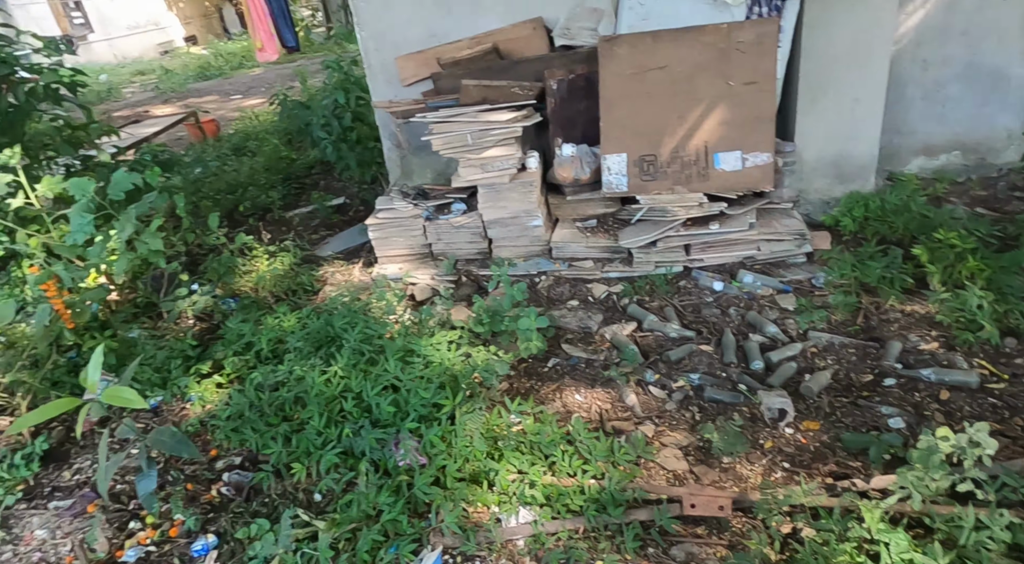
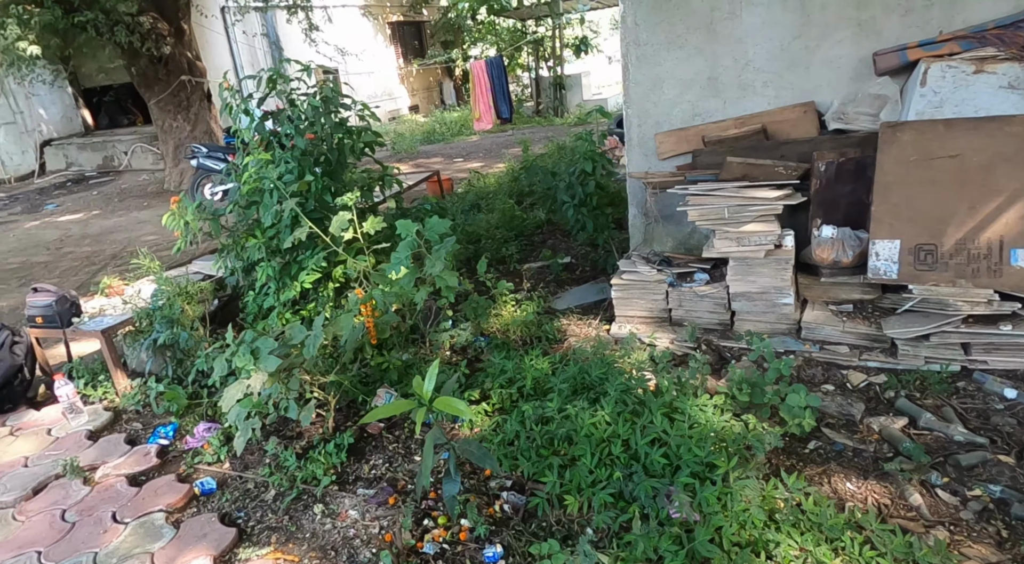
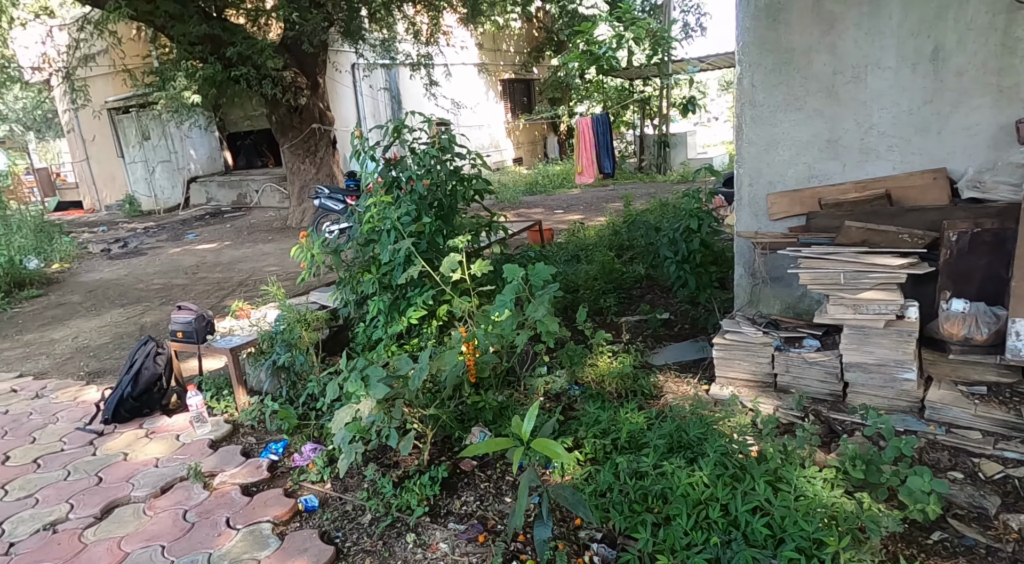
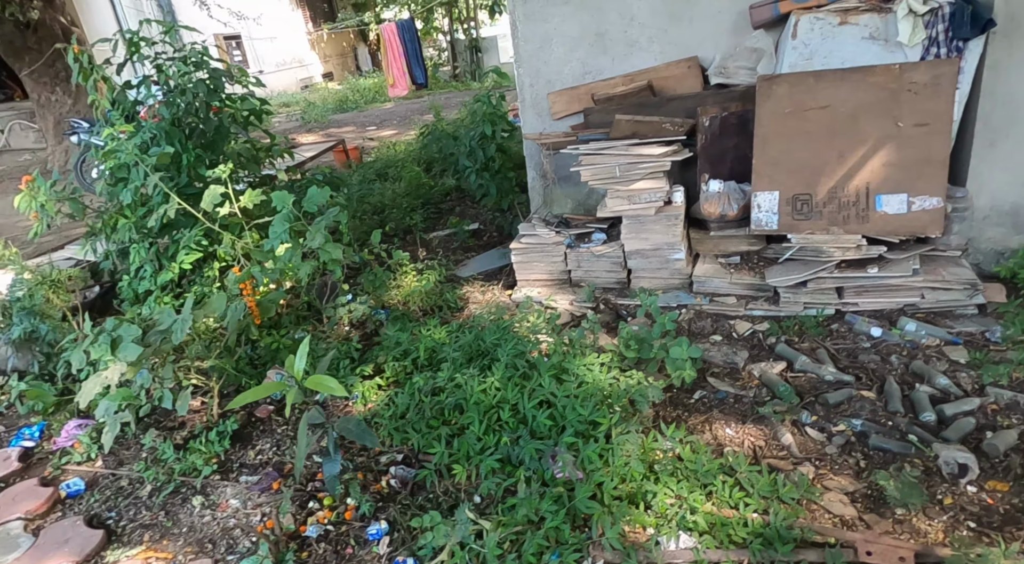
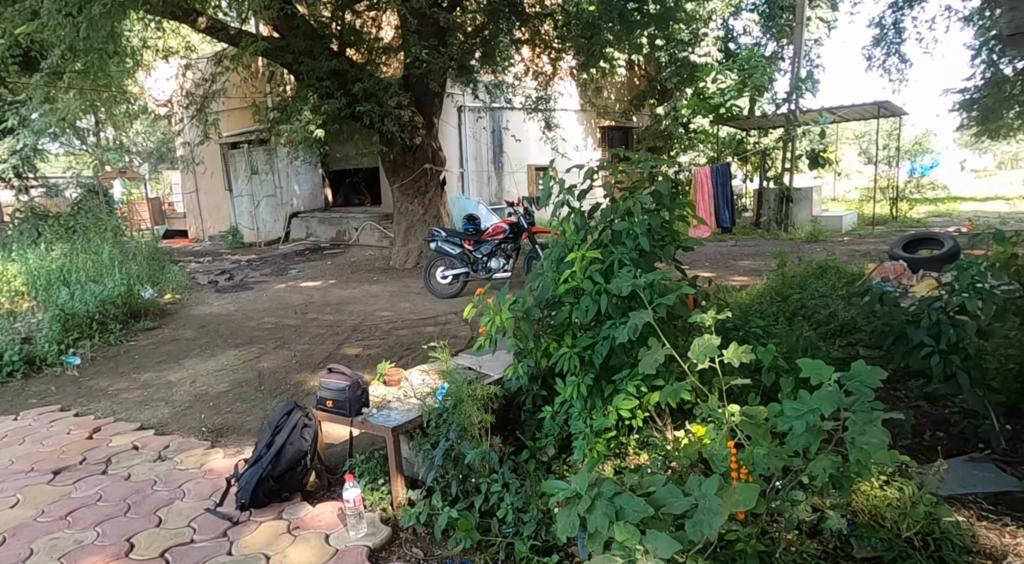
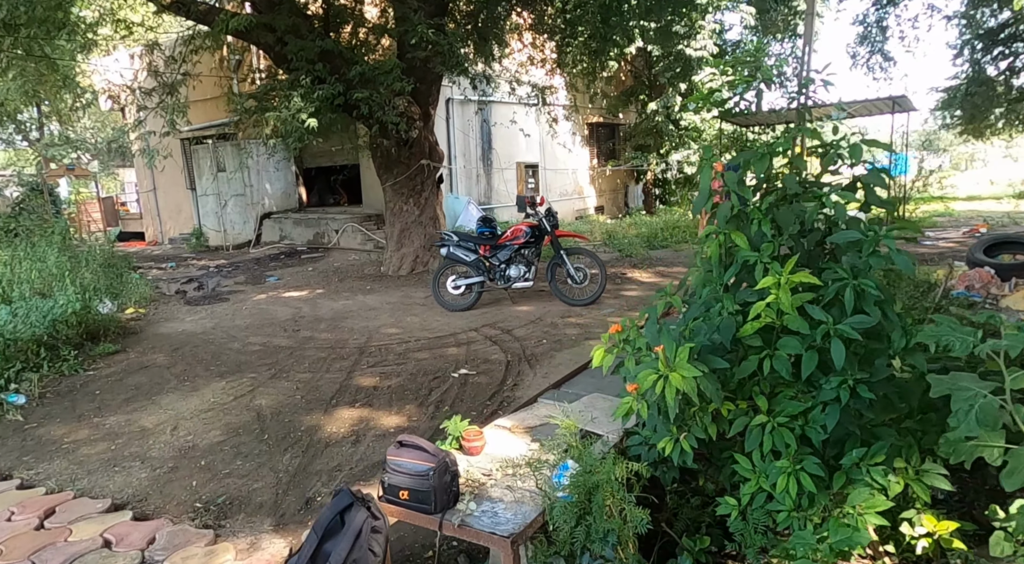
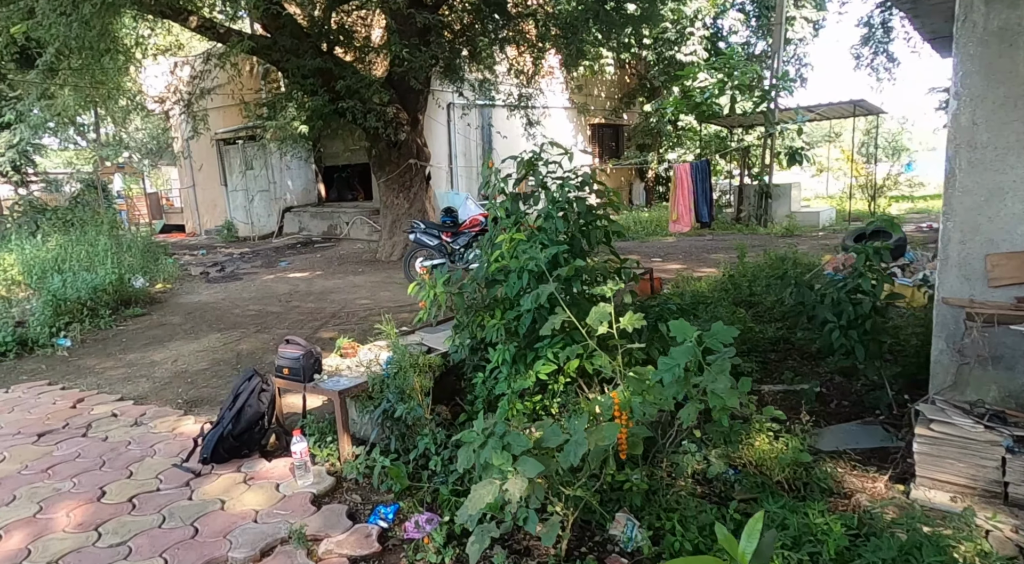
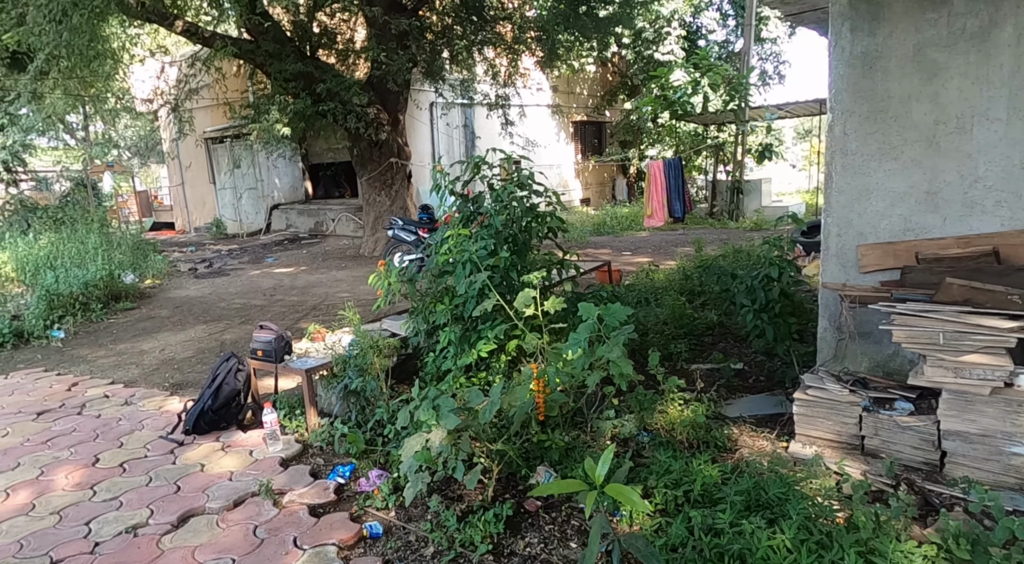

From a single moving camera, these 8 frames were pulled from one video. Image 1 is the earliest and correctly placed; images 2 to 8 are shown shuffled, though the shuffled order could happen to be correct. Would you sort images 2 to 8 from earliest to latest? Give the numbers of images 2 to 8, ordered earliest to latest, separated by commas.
4, 2, 3, 8, 7, 5, 6
